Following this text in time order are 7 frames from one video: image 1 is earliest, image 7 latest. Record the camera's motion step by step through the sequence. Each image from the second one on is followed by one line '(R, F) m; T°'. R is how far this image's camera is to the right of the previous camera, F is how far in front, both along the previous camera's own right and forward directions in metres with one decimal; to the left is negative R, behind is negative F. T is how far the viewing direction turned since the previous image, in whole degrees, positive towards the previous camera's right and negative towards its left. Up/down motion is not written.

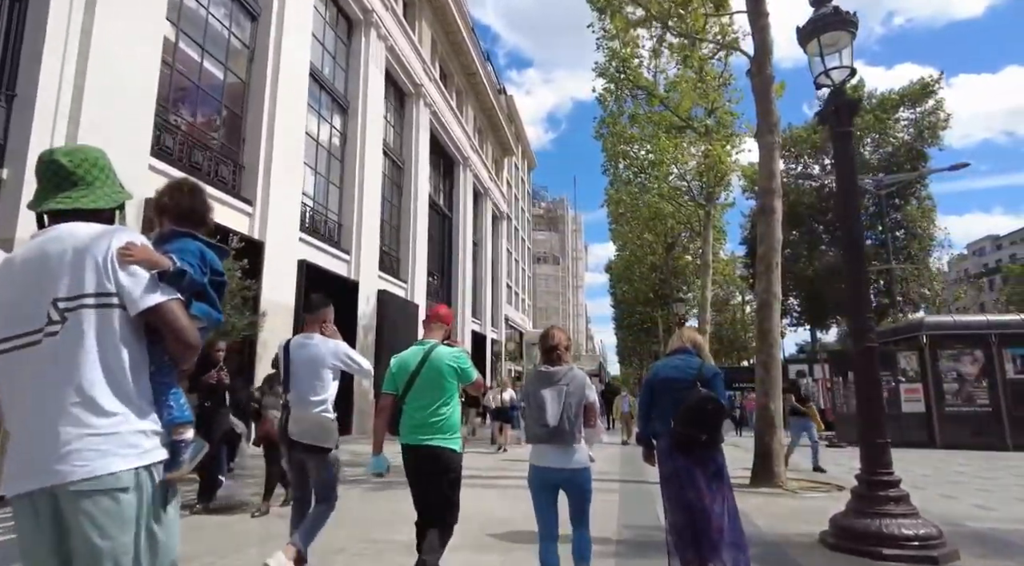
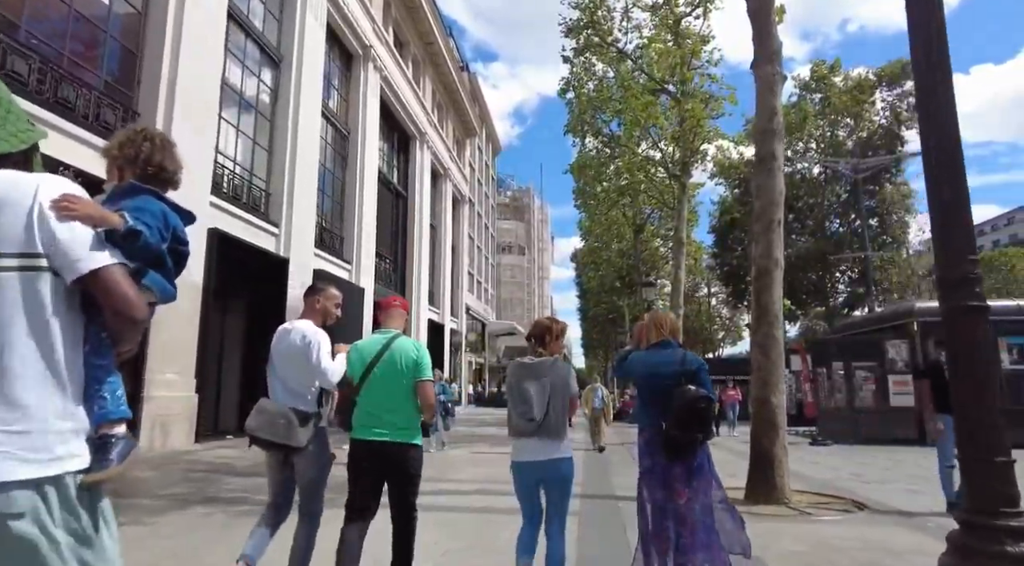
(+0.4, +2.0) m; +3°
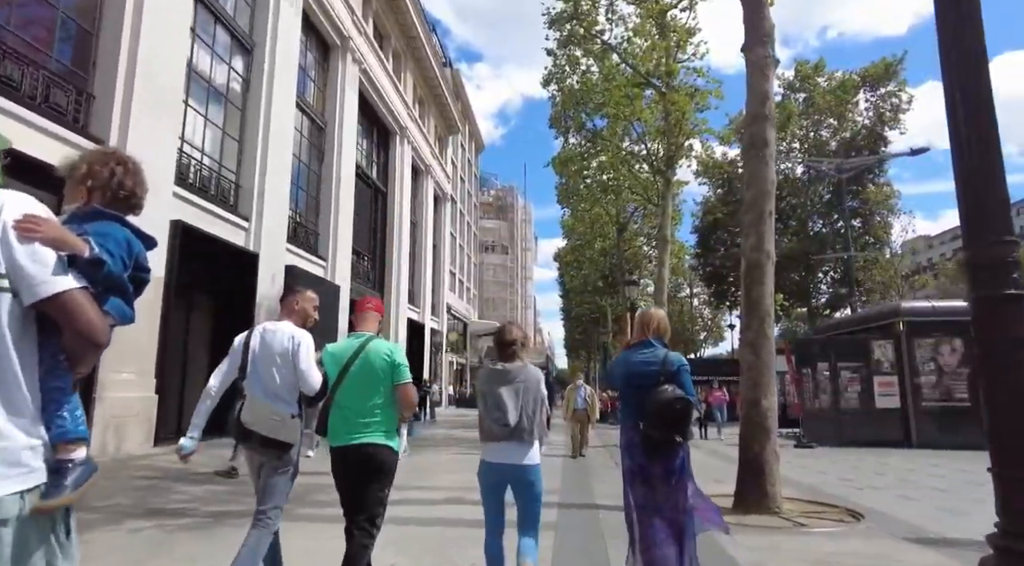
(+0.1, +0.5) m; +1°
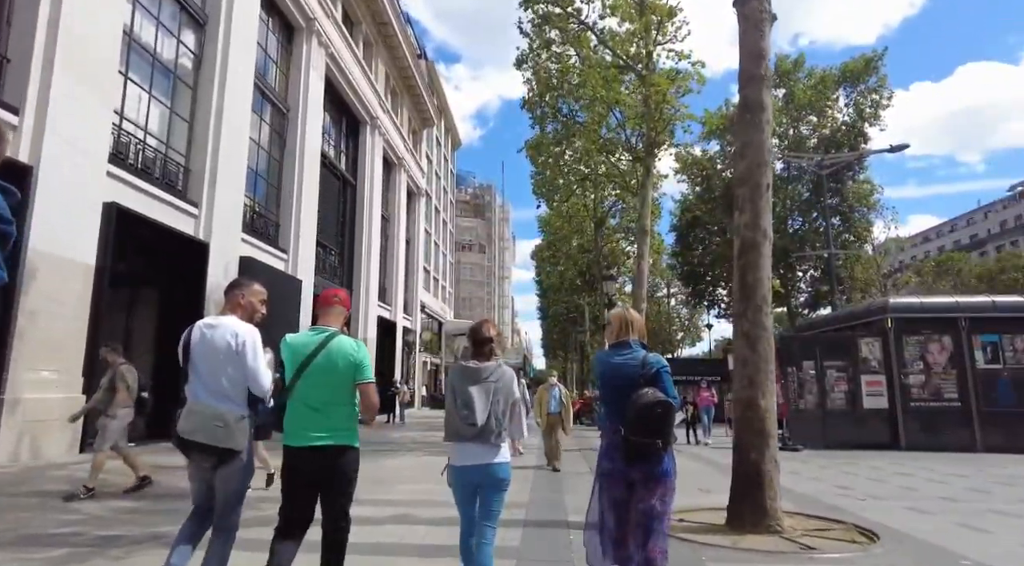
(+0.2, +1.0) m; +2°
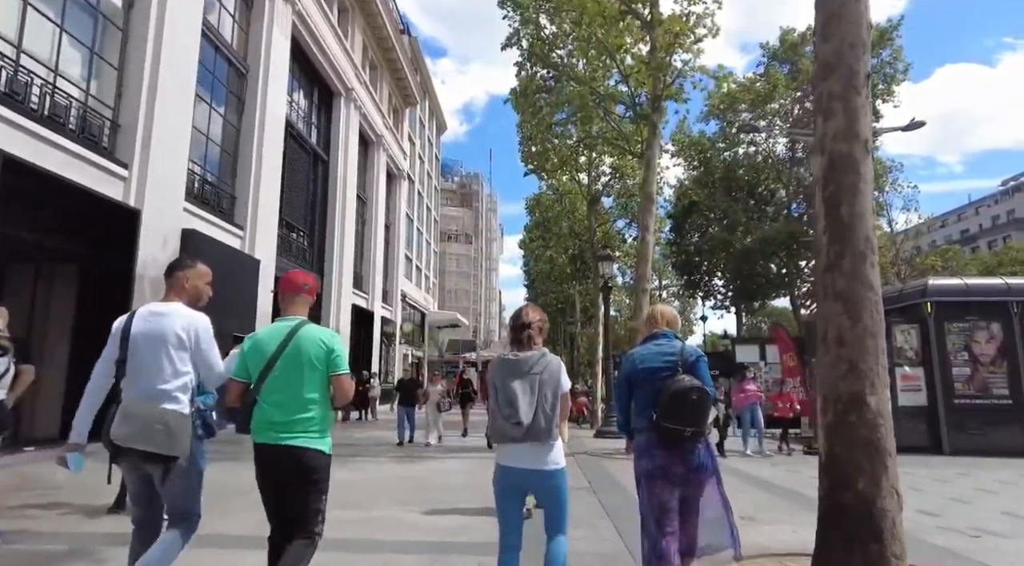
(+0.1, +2.1) m; +1°
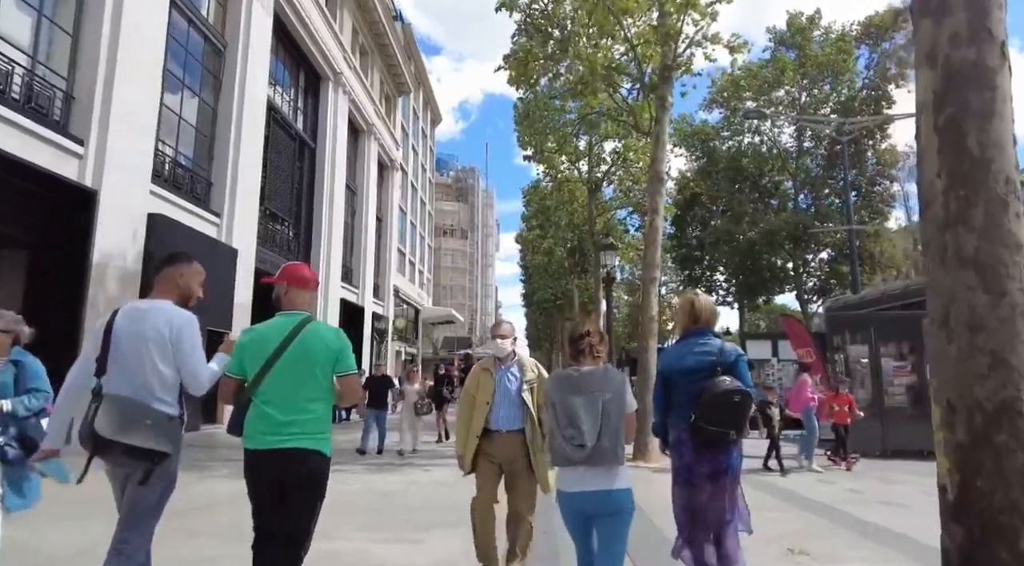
(0.0, +1.2) m; 0°
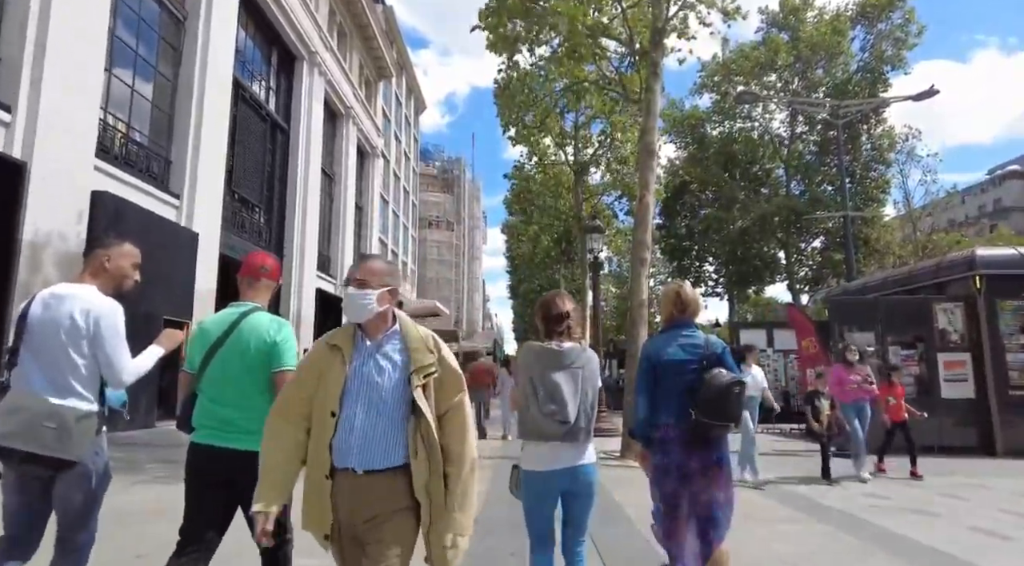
(+0.2, +1.0) m; +1°
